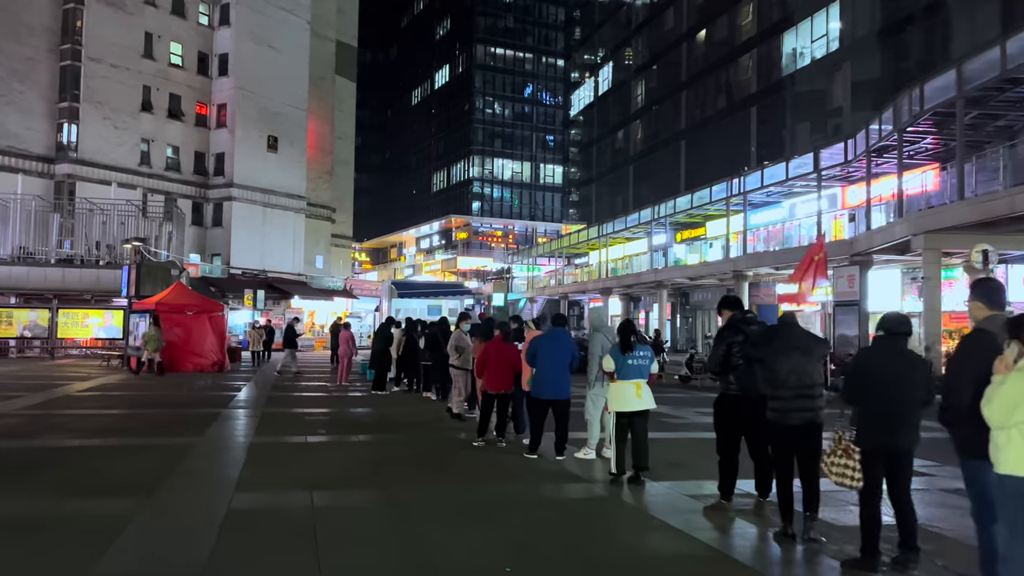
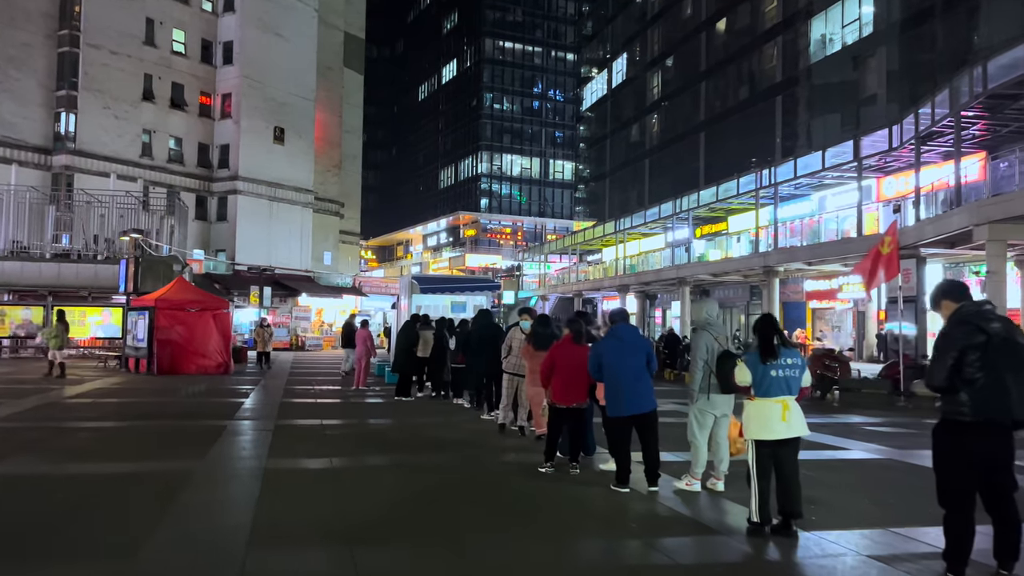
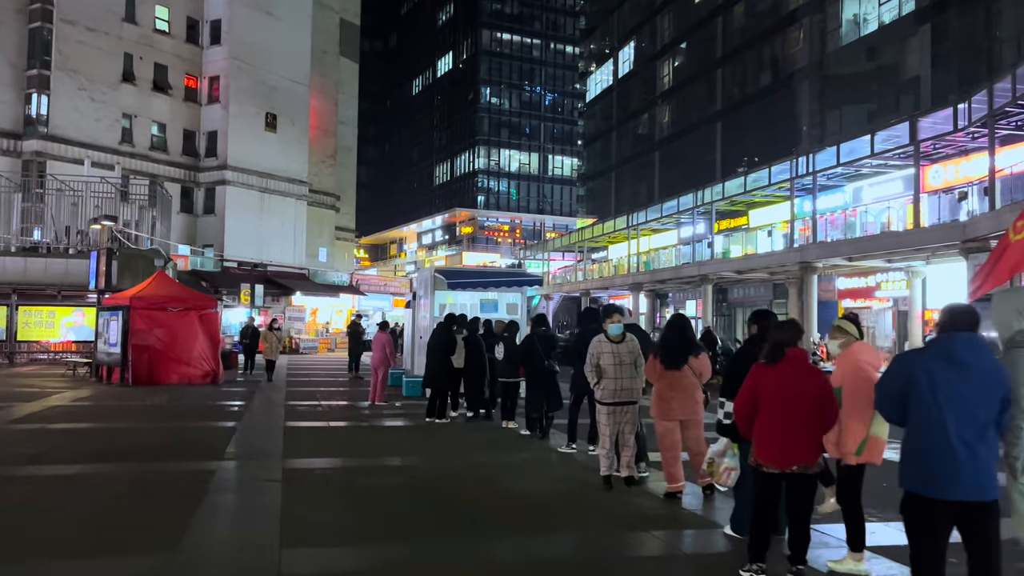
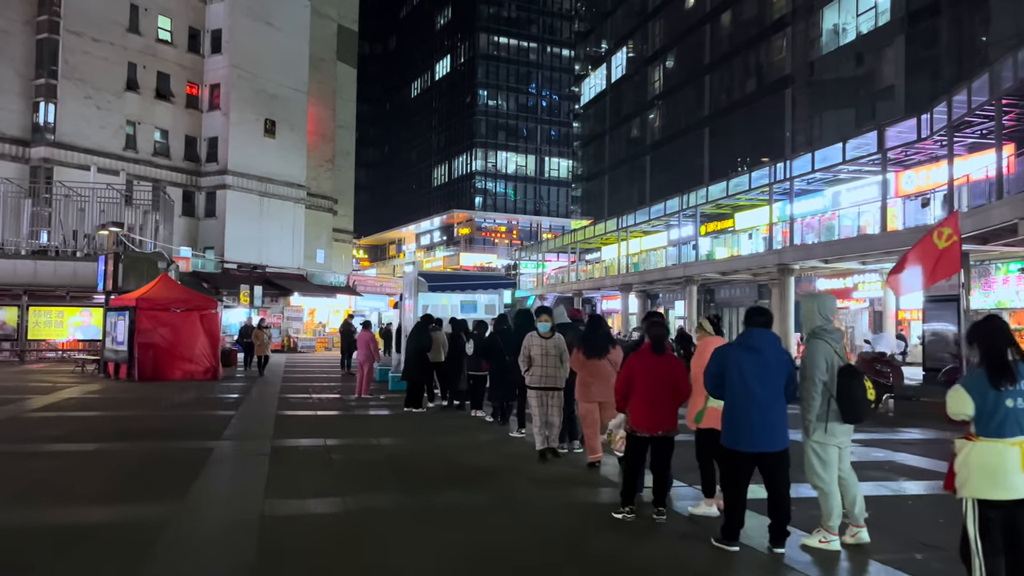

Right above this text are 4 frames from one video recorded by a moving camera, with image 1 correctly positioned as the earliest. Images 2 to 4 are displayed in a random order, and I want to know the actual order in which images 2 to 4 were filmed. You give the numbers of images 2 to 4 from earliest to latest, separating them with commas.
2, 4, 3
